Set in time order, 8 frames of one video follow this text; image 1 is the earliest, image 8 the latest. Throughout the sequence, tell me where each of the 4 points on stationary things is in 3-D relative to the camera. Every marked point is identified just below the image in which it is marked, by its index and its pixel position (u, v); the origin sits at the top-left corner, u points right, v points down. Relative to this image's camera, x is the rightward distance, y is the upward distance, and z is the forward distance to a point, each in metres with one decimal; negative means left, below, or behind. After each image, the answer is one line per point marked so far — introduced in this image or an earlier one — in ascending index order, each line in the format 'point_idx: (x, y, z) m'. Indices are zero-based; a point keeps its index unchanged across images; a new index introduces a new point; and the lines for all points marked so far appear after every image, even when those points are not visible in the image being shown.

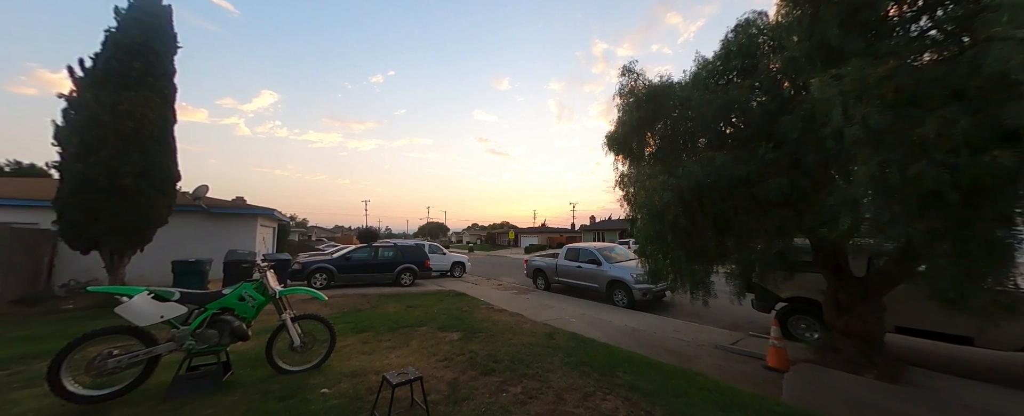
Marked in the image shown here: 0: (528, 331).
0: (+0.3, -2.4, +5.8) m
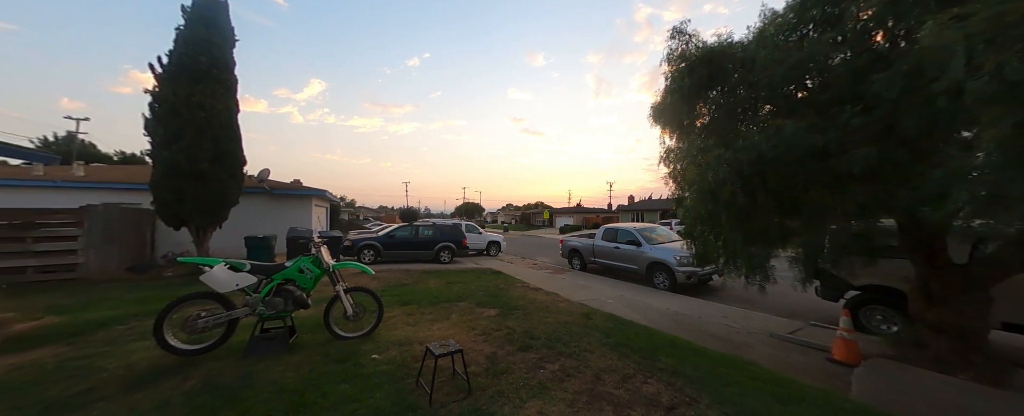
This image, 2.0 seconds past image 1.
0: (+1.0, -2.0, +5.8) m
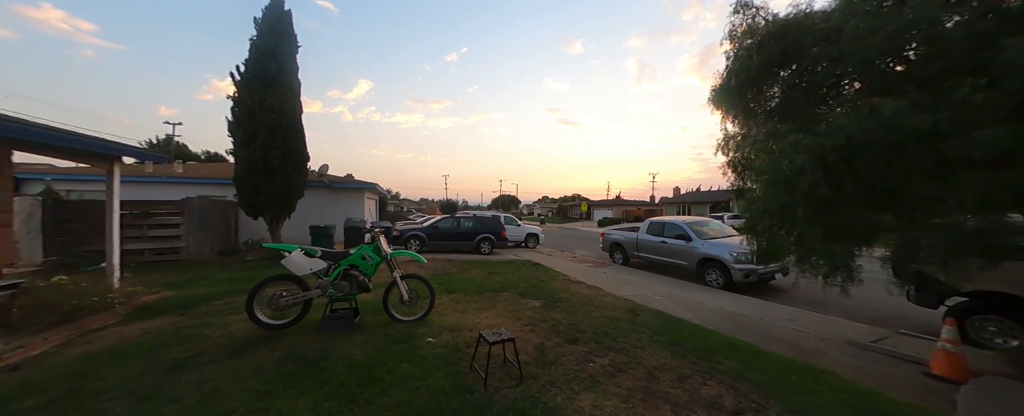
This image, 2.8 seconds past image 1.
0: (+1.9, -1.9, +5.7) m
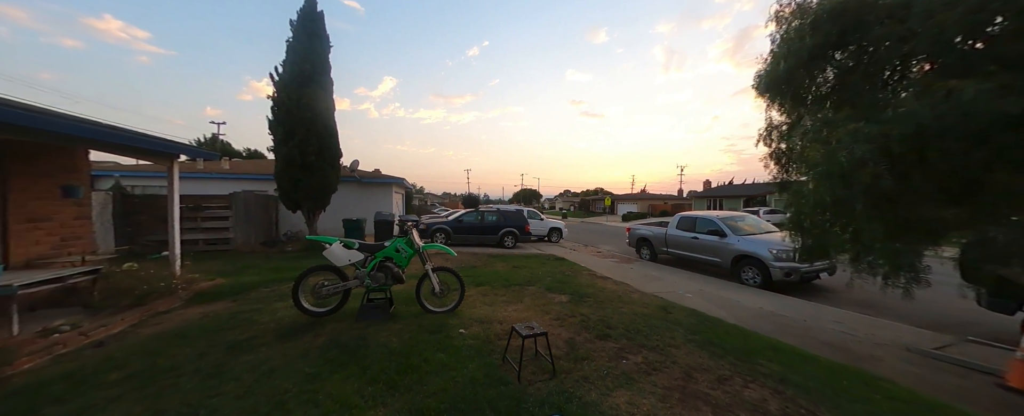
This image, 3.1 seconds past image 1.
0: (+2.4, -1.8, +5.6) m
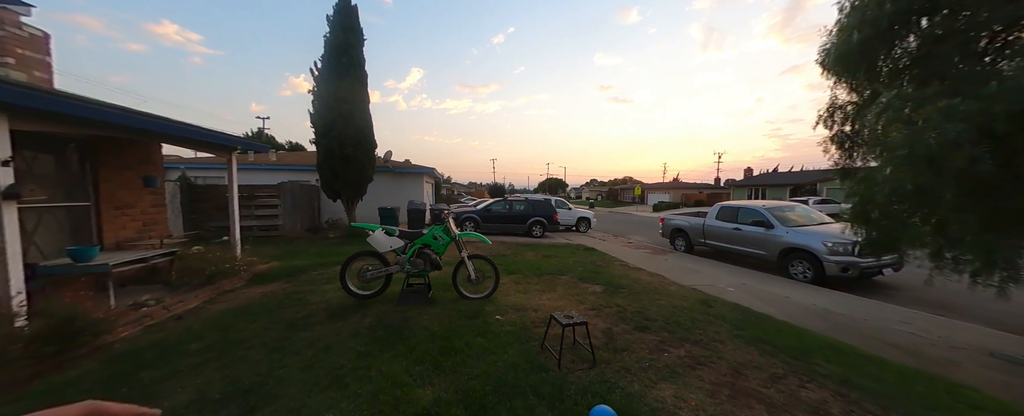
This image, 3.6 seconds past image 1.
0: (+3.0, -1.6, +5.4) m
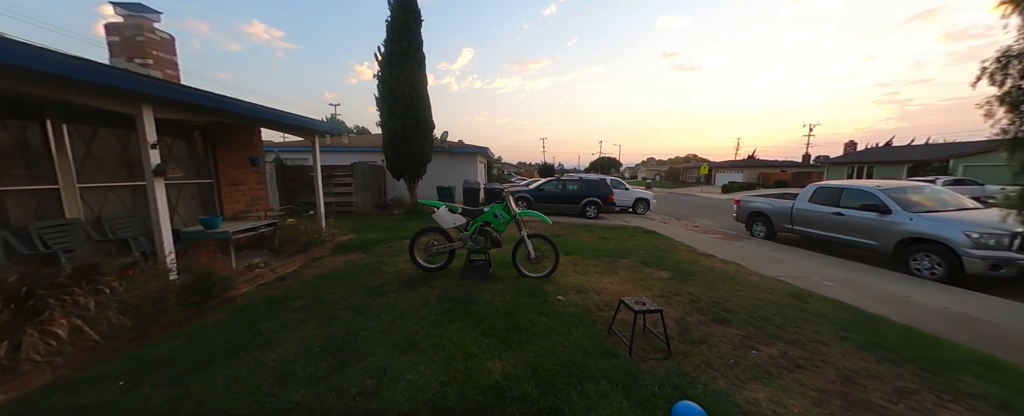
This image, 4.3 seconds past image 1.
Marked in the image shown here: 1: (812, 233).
0: (+4.0, -1.3, +4.8) m
1: (+8.3, -0.7, +8.4) m
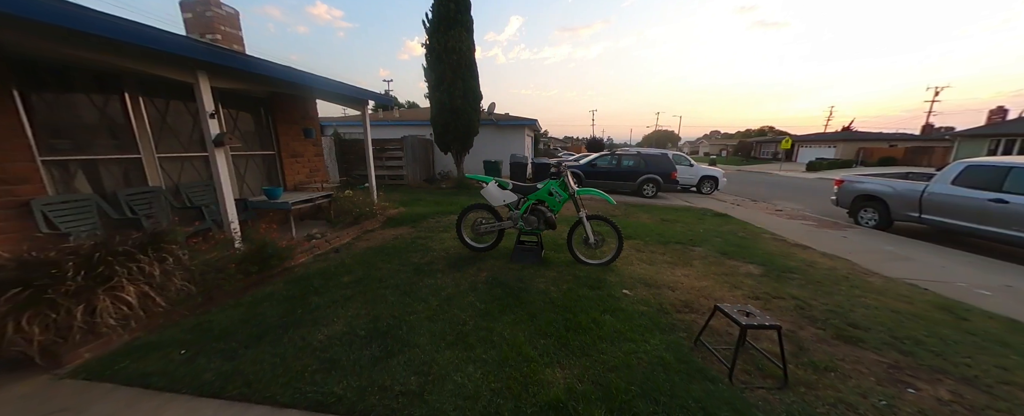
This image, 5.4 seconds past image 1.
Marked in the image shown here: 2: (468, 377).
0: (+4.8, -1.0, +3.8) m
1: (+9.5, -0.3, +6.6) m
2: (-0.3, -1.2, +2.1) m
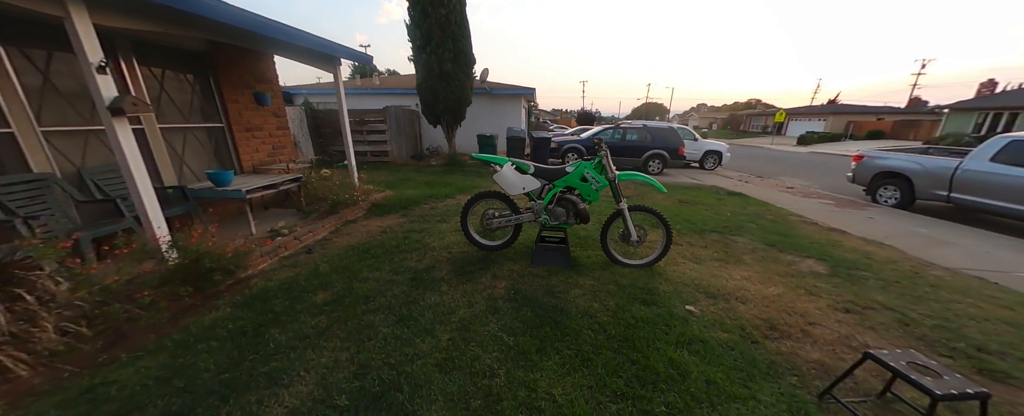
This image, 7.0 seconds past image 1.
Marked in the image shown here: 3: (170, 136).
0: (+5.0, -0.9, +3.2) m
1: (+9.6, +0.1, +6.2) m
2: (0.0, -1.2, +1.3) m
3: (-4.6, +1.0, +4.1) m
